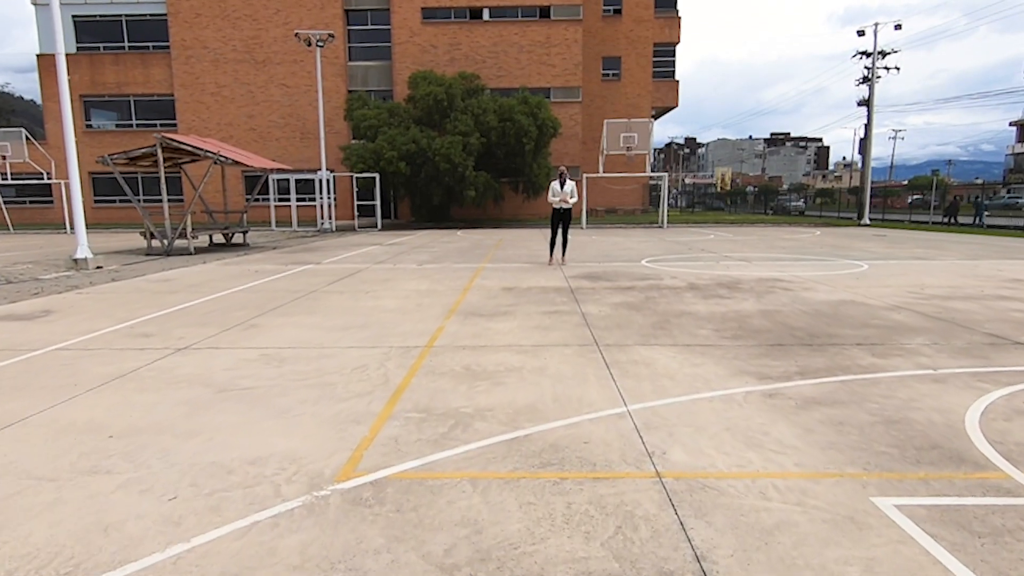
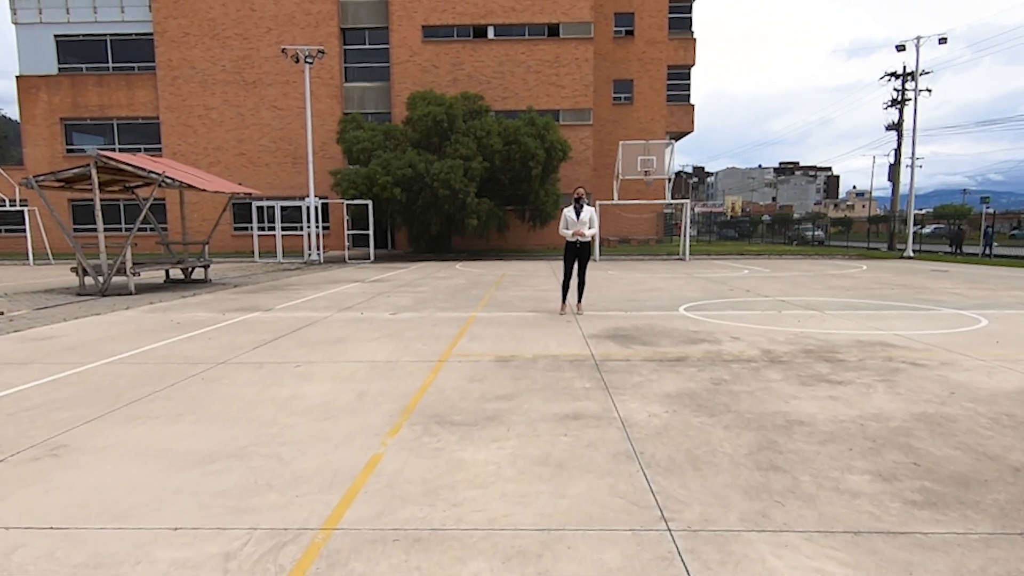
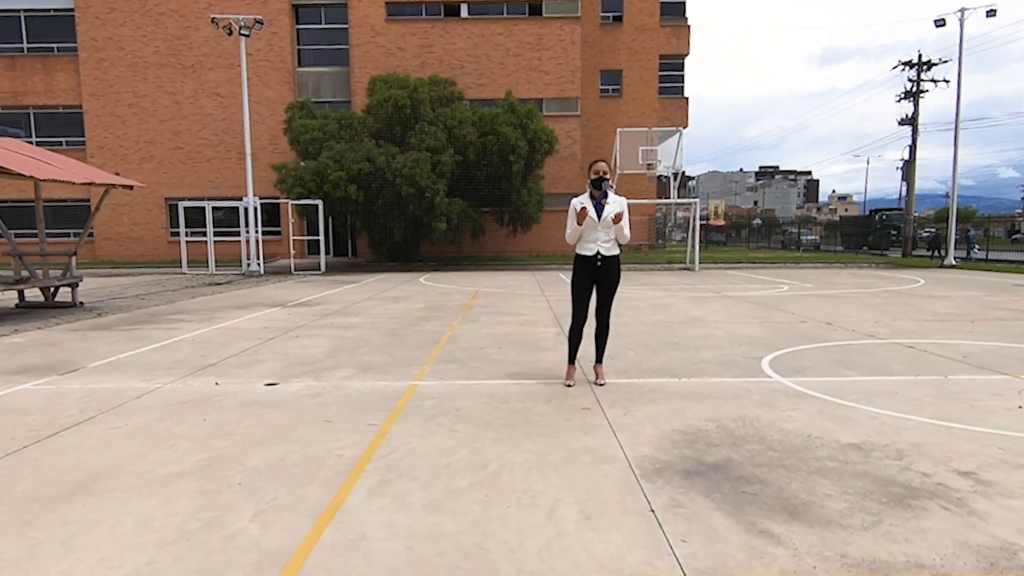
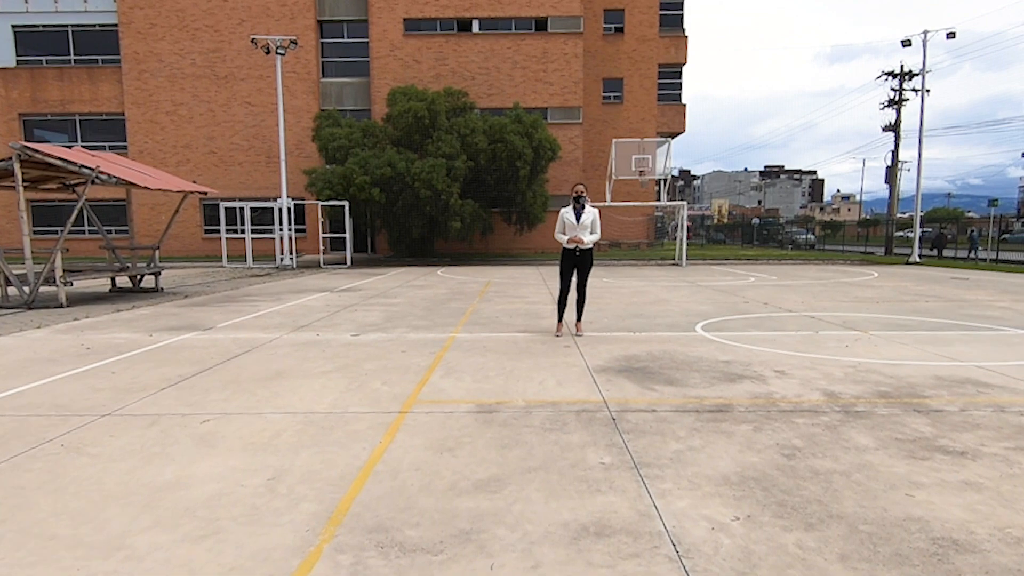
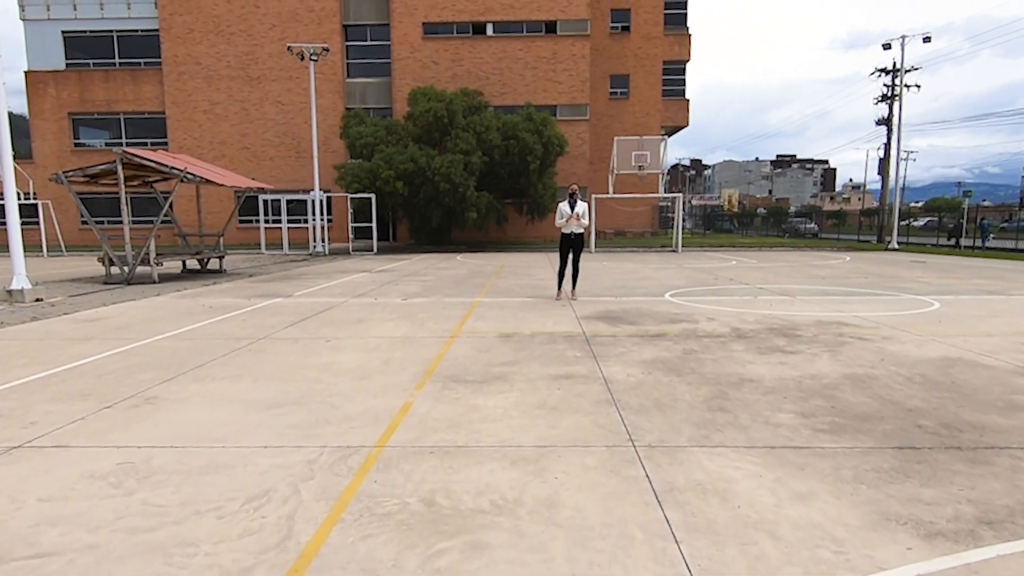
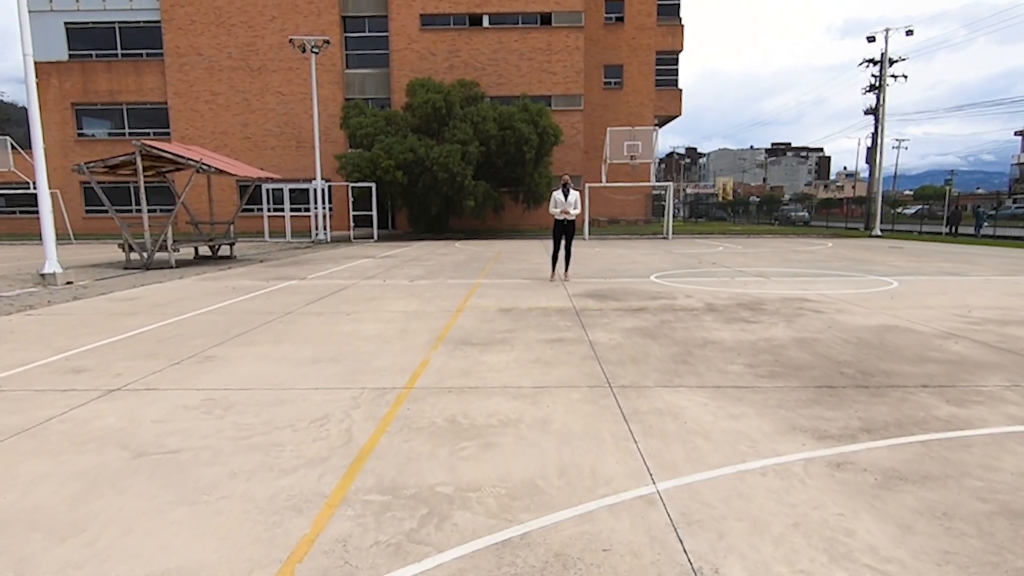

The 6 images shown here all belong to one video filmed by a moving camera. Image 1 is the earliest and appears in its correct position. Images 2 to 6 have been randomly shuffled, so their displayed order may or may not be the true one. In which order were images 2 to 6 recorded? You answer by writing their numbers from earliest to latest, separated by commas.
6, 5, 2, 4, 3
